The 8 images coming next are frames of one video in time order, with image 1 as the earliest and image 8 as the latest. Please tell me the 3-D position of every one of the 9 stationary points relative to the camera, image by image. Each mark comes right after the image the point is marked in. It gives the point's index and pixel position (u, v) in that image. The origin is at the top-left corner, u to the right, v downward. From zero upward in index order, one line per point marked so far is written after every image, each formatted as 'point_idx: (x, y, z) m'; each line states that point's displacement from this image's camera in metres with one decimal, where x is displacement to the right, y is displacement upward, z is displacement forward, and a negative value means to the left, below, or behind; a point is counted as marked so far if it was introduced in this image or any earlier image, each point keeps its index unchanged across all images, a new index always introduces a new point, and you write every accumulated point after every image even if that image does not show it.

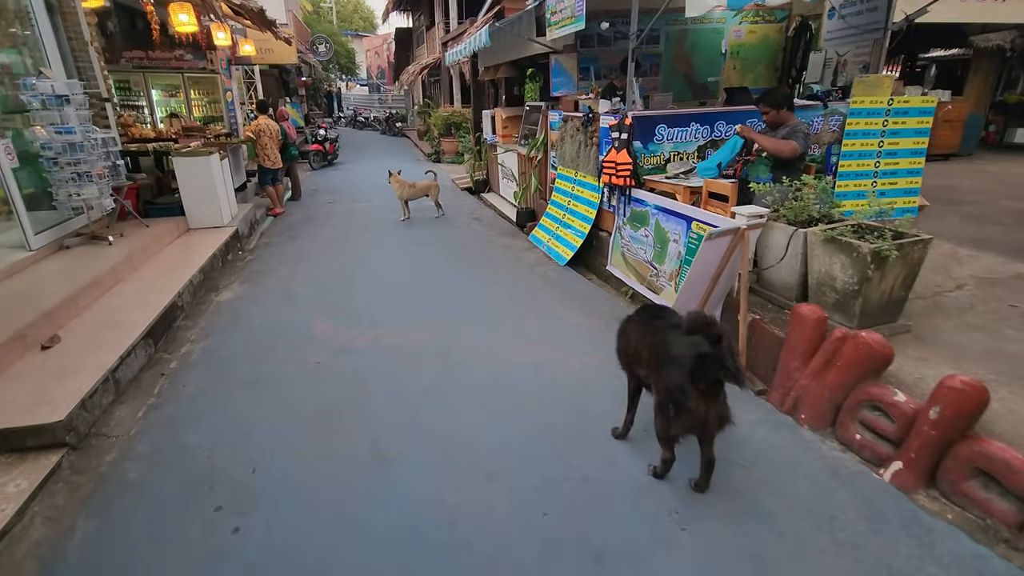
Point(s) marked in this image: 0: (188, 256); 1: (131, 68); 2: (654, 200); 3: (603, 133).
0: (-4.3, +0.4, +7.0) m
1: (-8.3, +4.8, +11.5) m
2: (+1.6, +1.0, +5.9) m
3: (+1.2, +2.0, +6.8) m
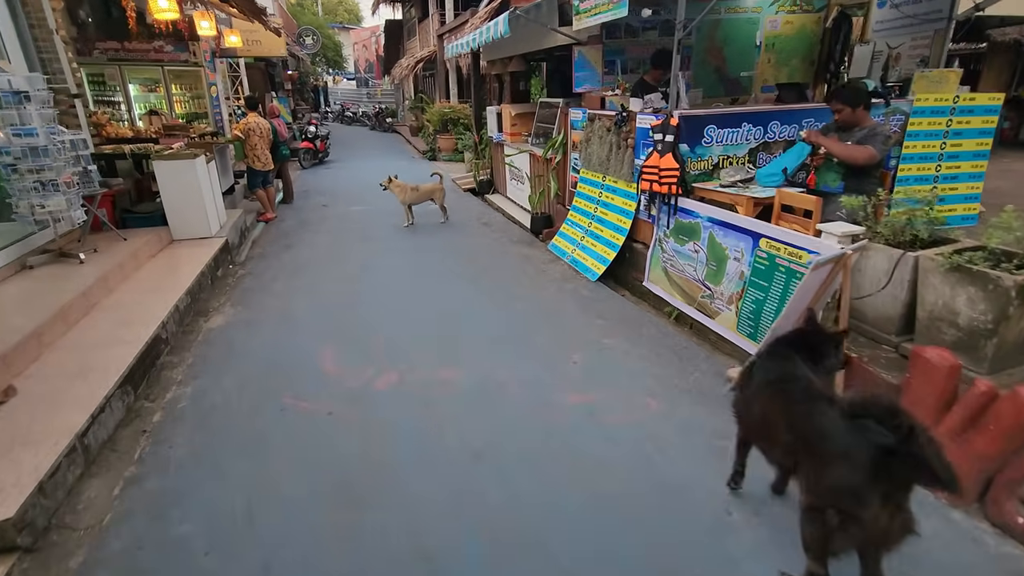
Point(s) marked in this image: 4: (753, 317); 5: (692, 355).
0: (-4.0, +0.2, +6.2) m
1: (-8.1, +4.6, +10.5) m
2: (+1.9, +0.8, +5.2) m
3: (+1.5, +1.8, +6.1) m
4: (+2.1, -0.3, +4.6) m
5: (+1.5, -0.6, +4.5) m
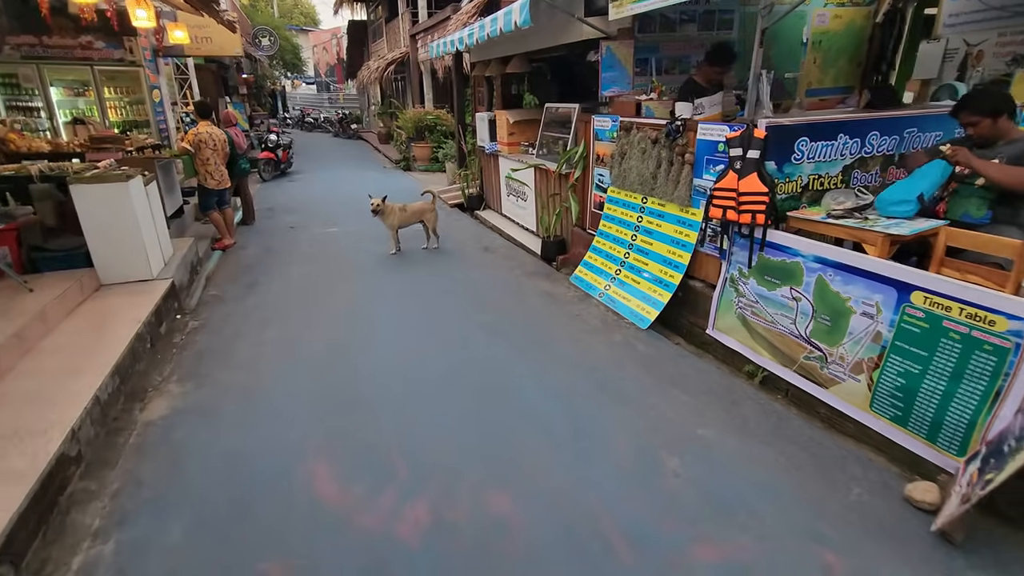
0: (-3.6, -0.5, +4.6) m
1: (-8.2, +3.8, +8.7) m
2: (+2.3, +0.3, +4.0) m
3: (+1.8, +1.3, +4.9) m
4: (+2.6, -0.7, +3.5) m
5: (+2.0, -1.0, +3.2) m
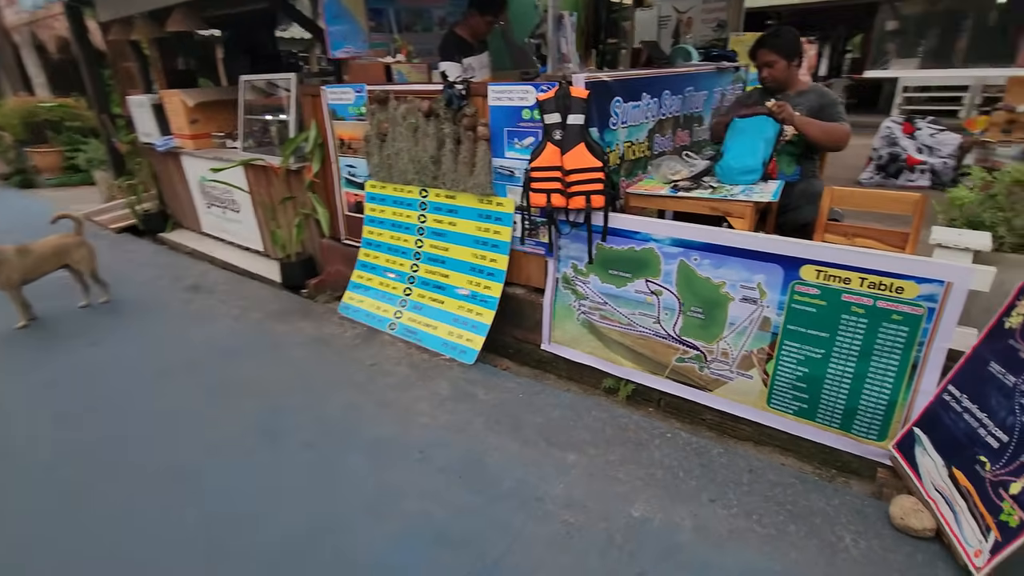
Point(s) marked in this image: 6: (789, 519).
0: (-4.2, -1.6, +1.0) m
1: (-10.9, +1.6, +2.1) m
2: (+1.0, +0.4, +3.3) m
3: (-0.1, +1.2, +3.7) m
4: (+1.7, -0.6, +3.0) m
5: (+1.3, -1.0, +2.6) m
6: (+1.3, -1.1, +2.4) m
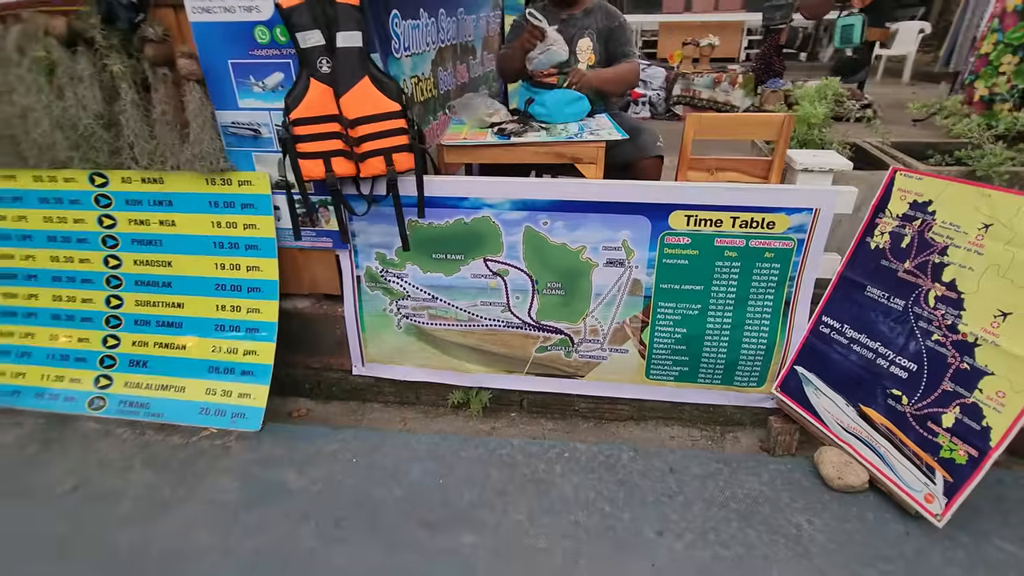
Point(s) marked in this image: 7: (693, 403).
0: (-3.2, -2.6, -1.6) m
1: (-10.1, -0.9, -3.9) m
2: (0.0, +0.5, +2.5) m
3: (-1.3, +1.1, +2.3) m
4: (+0.9, -0.3, +2.6) m
5: (+0.9, -0.8, +2.2) m
6: (+0.9, -0.9, +2.0) m
7: (+0.9, -0.6, +2.8) m
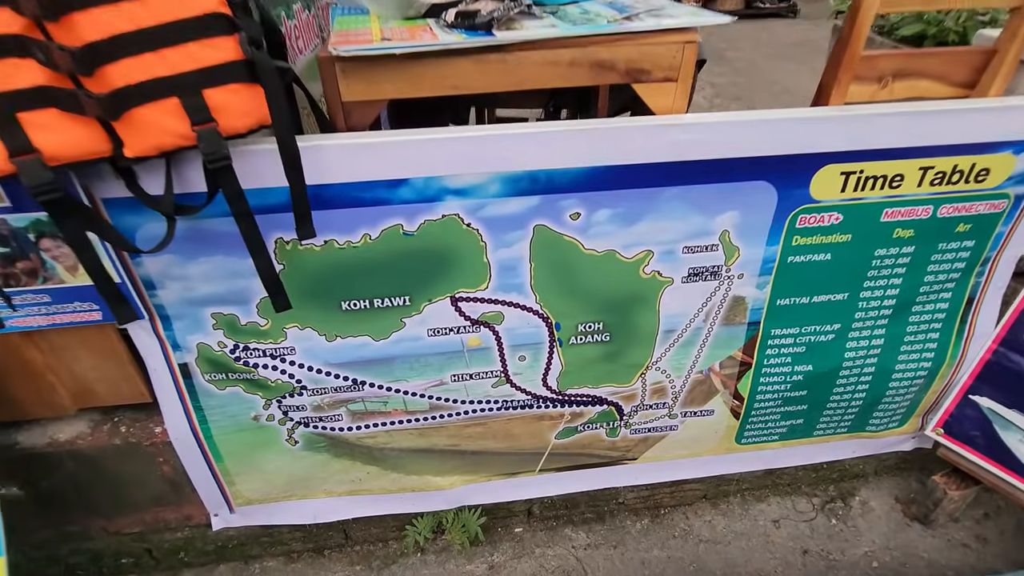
0: (-1.8, -3.6, -3.0) m
1: (-8.2, -3.2, -6.9) m
2: (0.0, +0.3, +1.1) m
3: (-1.3, +0.7, +0.6) m
4: (+0.9, -0.3, +1.6) m
5: (+1.0, -0.9, +1.2) m
6: (+1.1, -1.0, +1.0) m
7: (+1.0, -0.6, +1.8) m
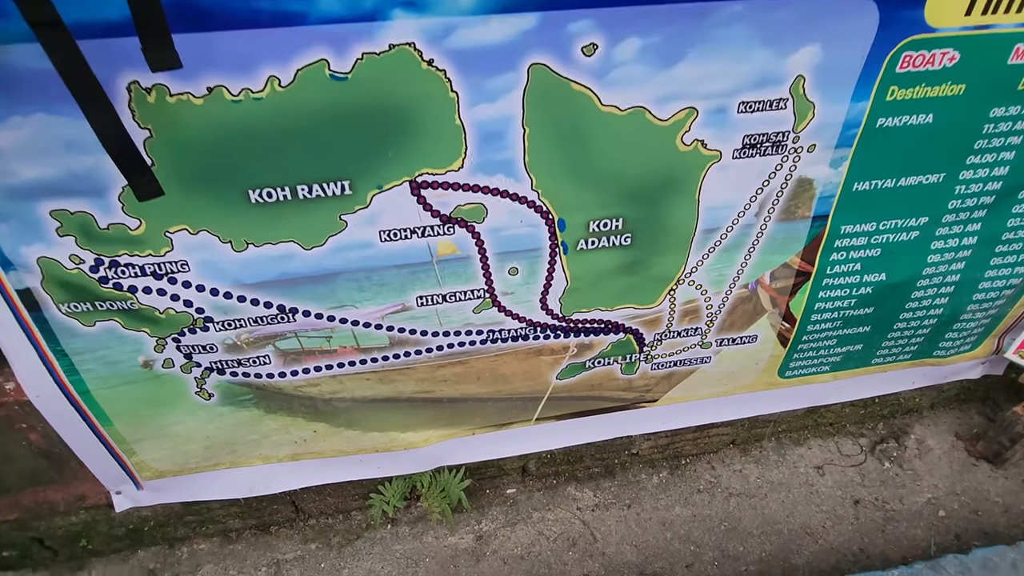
0: (-1.6, -3.8, -3.2) m
1: (-7.8, -4.0, -7.3) m
2: (0.0, +0.5, +0.7) m
3: (-1.3, +0.8, +0.1) m
4: (+0.8, 0.0, +1.2) m
5: (+1.0, -0.6, +0.9) m
6: (+1.1, -0.7, +0.8) m
7: (+0.9, -0.3, +1.5) m
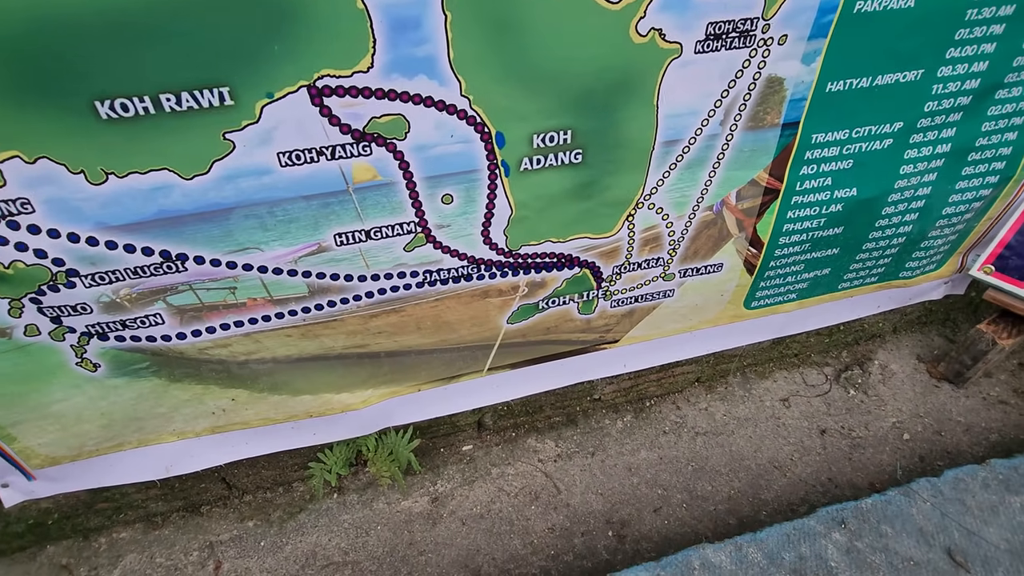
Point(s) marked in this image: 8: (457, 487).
0: (-1.2, -4.1, -3.1) m
1: (-7.0, -4.9, -7.6) m
2: (-0.2, +0.6, +0.5) m
3: (-1.4, +0.8, -0.2) m
4: (+0.7, +0.1, +1.2) m
5: (+1.0, -0.5, +0.9) m
6: (+1.0, -0.6, +0.8) m
7: (+0.8, -0.1, +1.4) m
8: (-0.1, -0.5, +1.3) m
